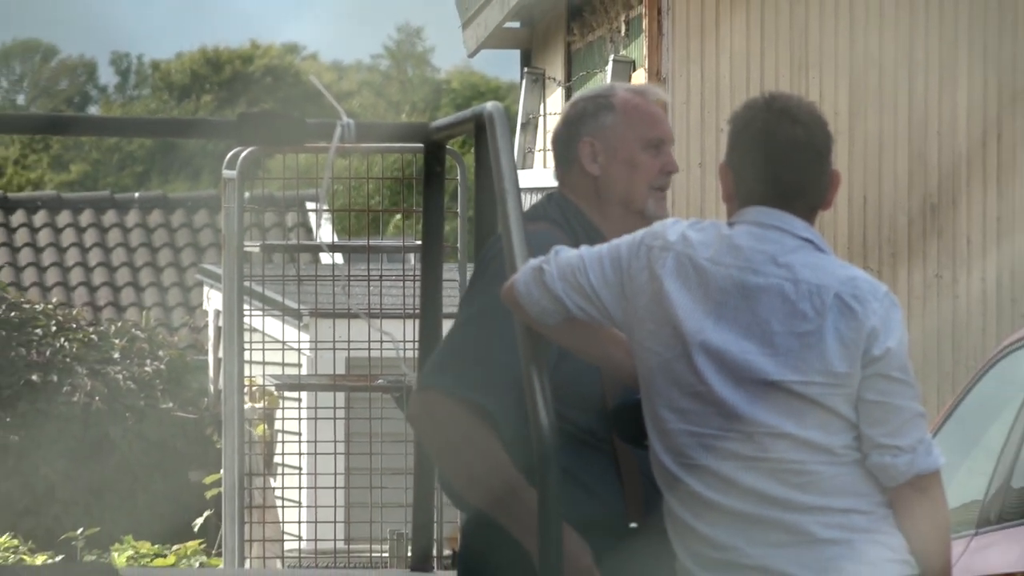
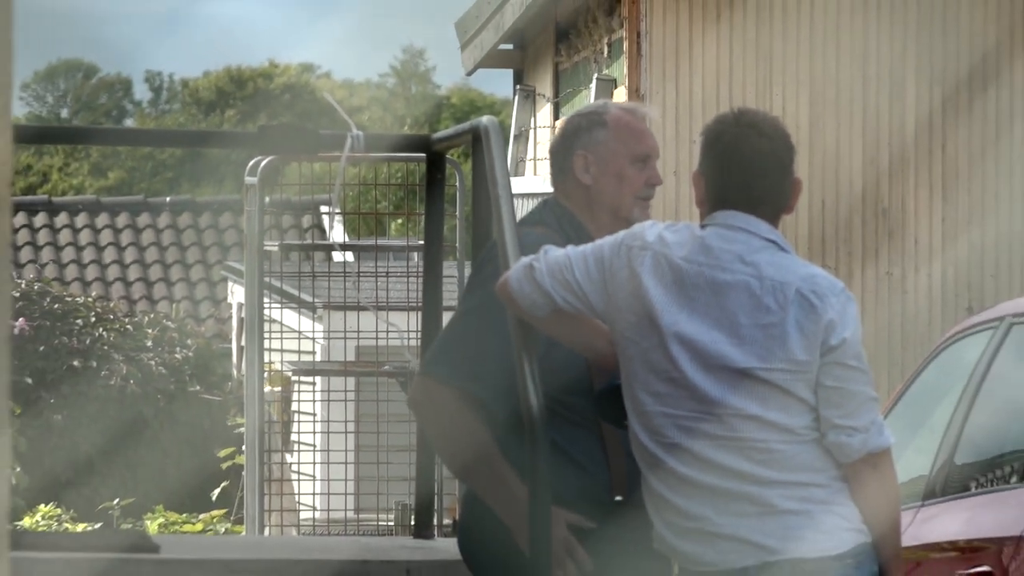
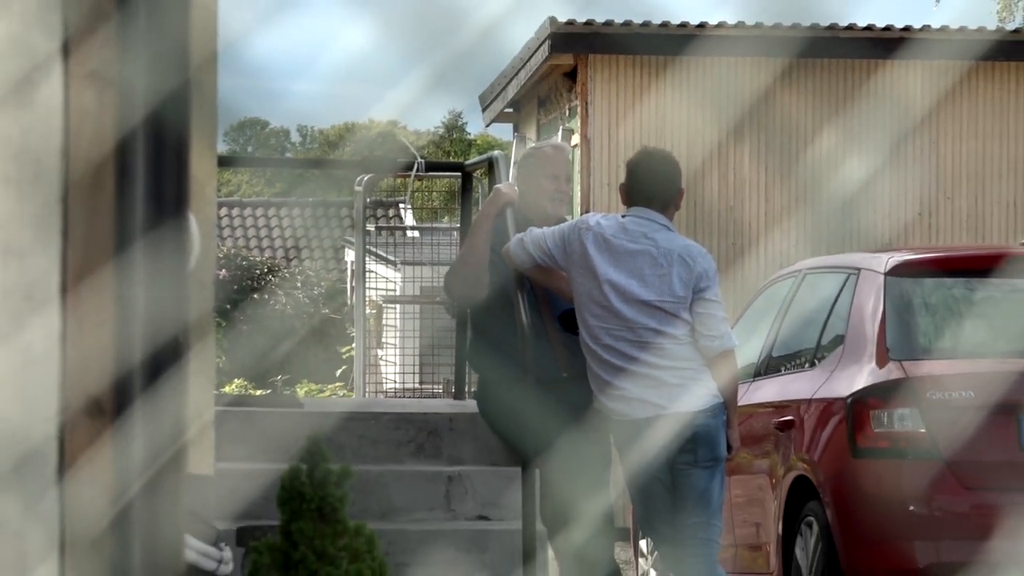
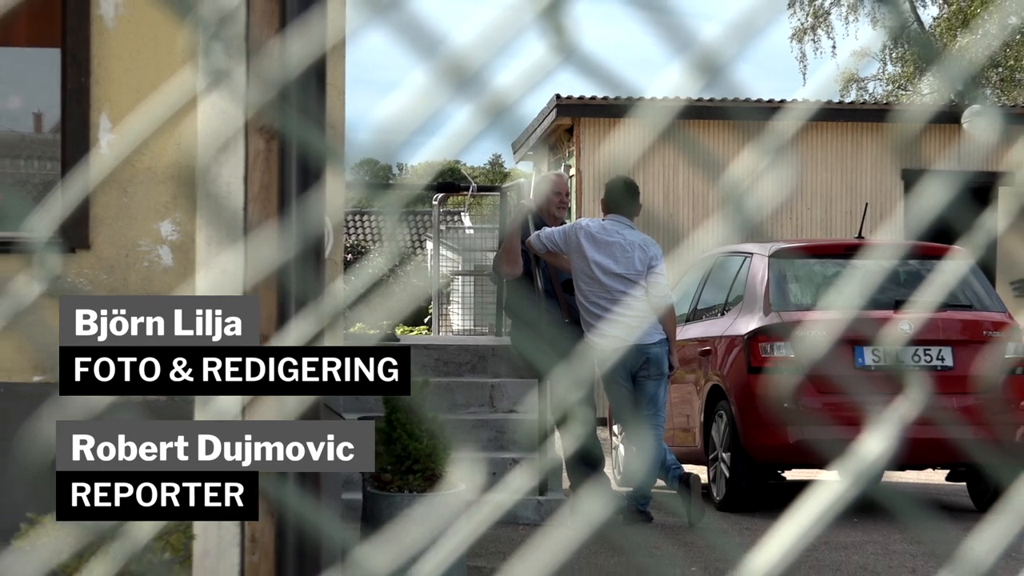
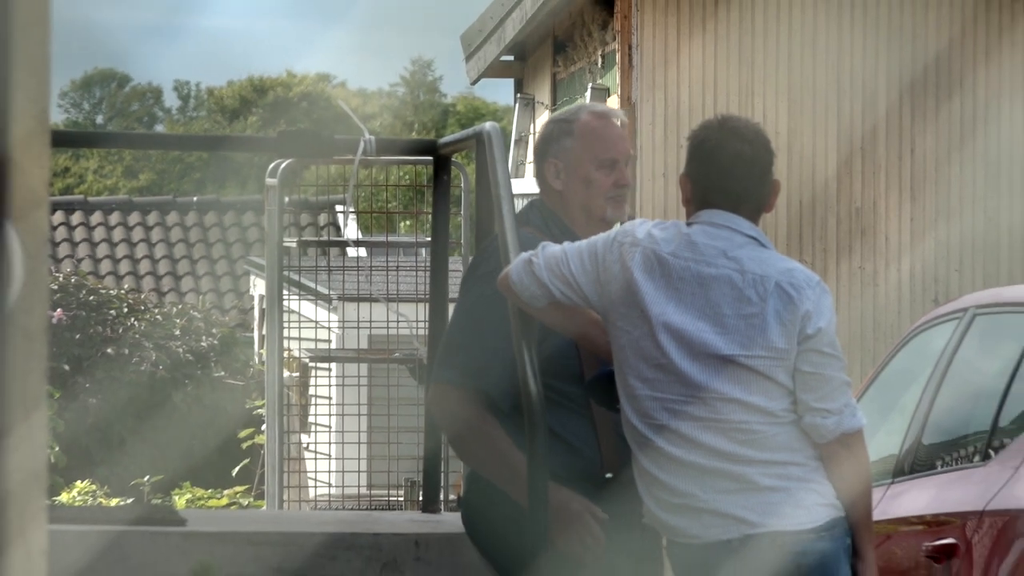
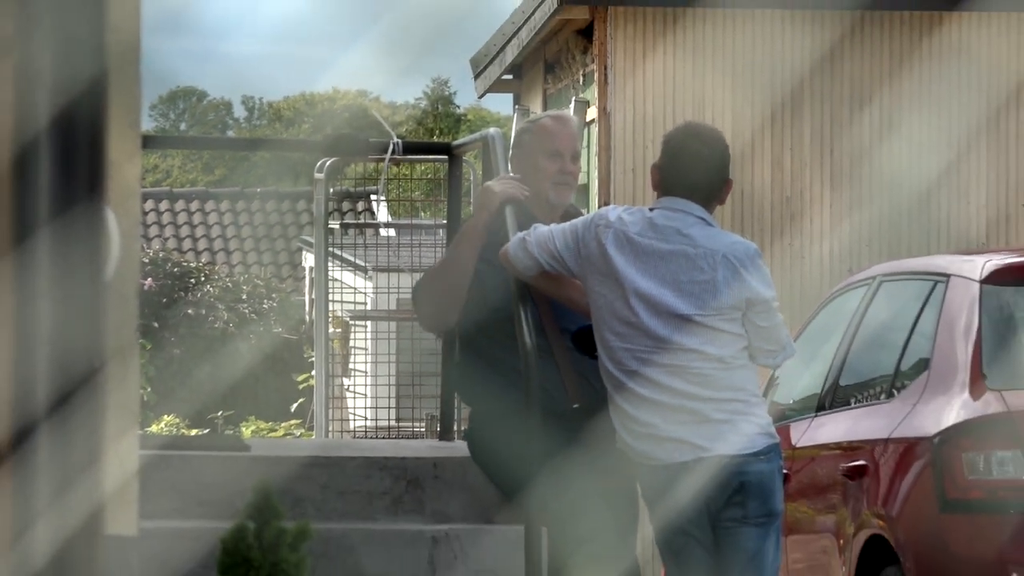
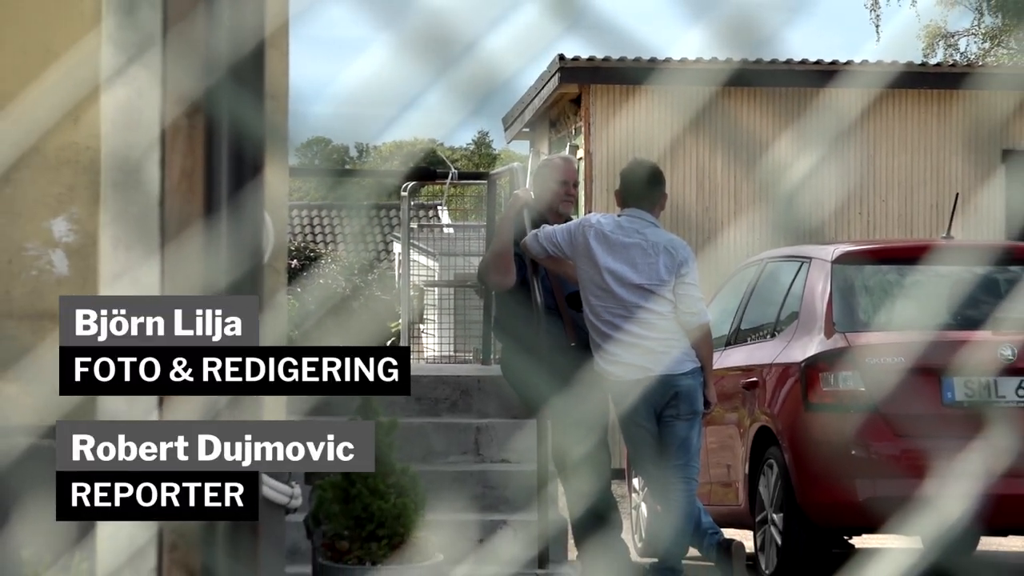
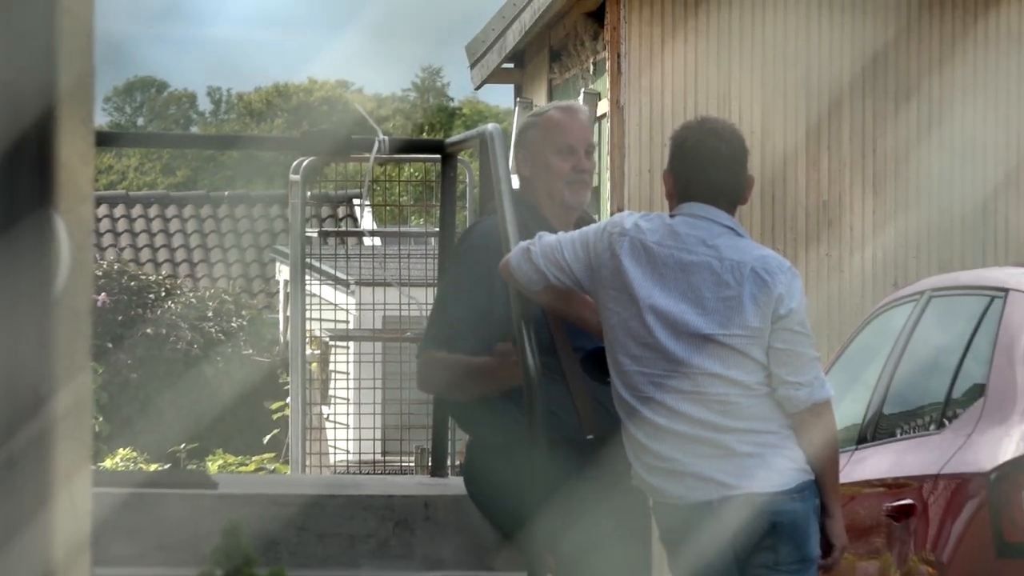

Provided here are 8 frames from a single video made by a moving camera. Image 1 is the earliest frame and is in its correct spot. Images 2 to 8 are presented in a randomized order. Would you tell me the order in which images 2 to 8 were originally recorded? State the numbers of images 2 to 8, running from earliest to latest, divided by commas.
2, 5, 8, 6, 3, 7, 4
